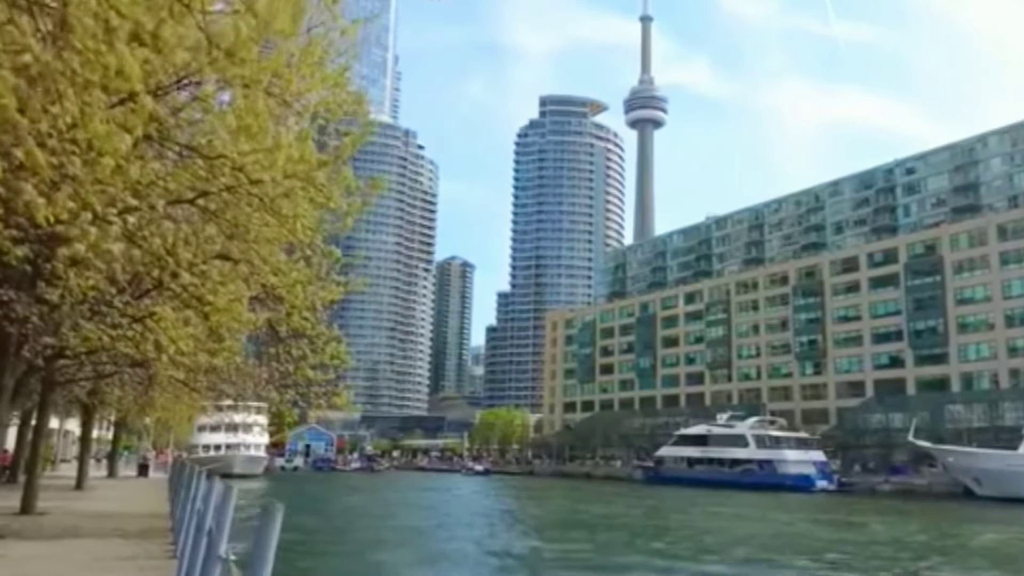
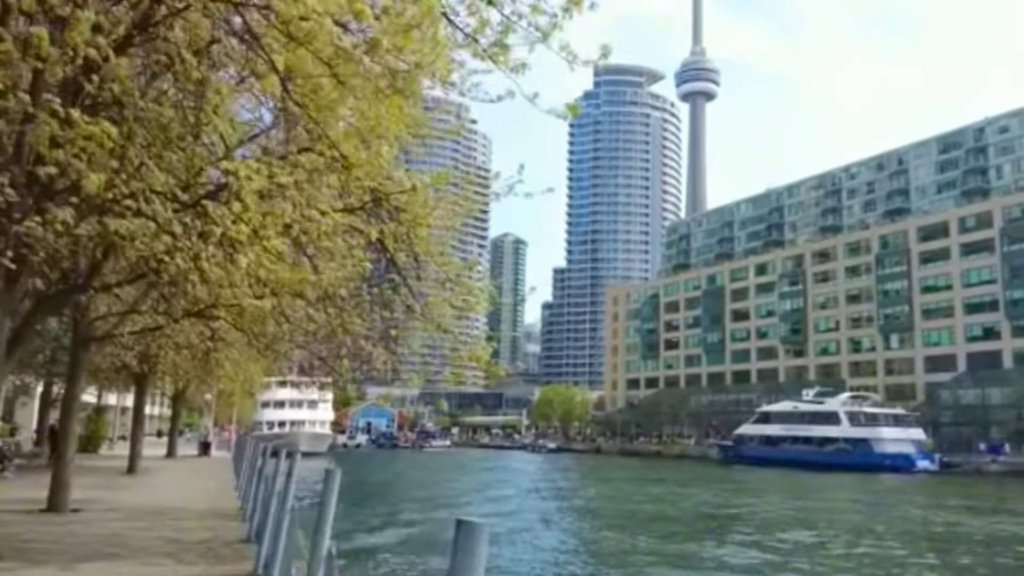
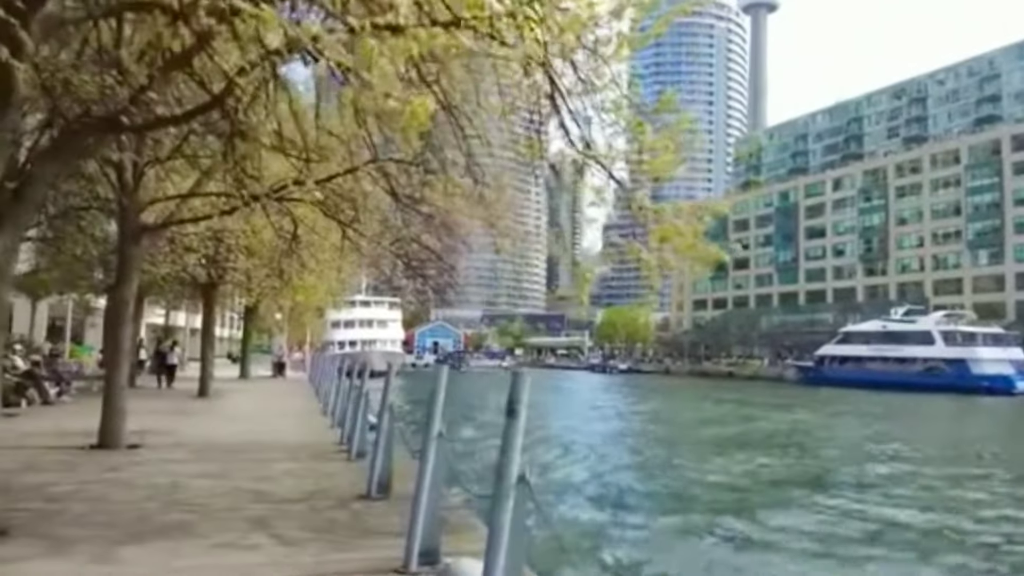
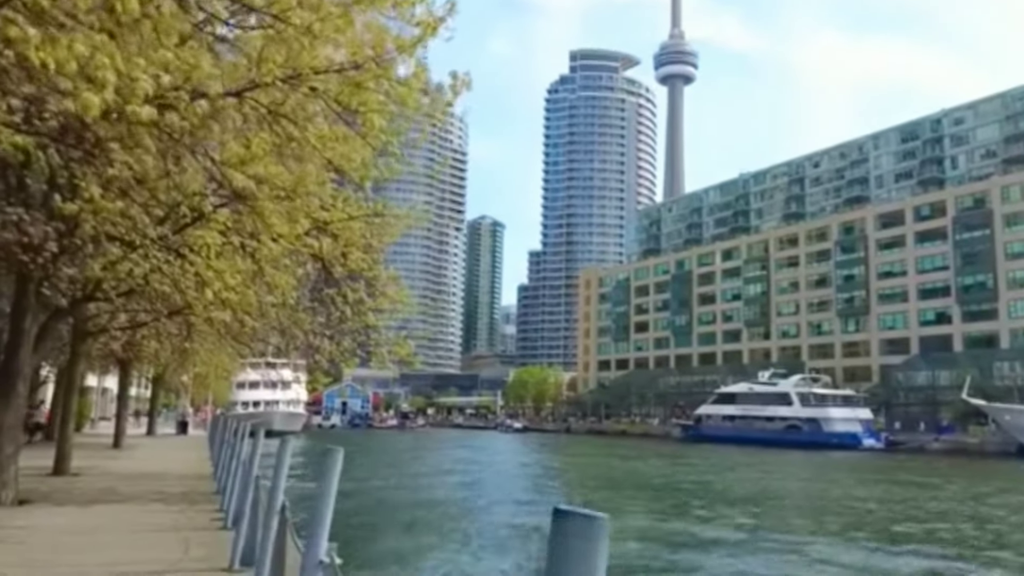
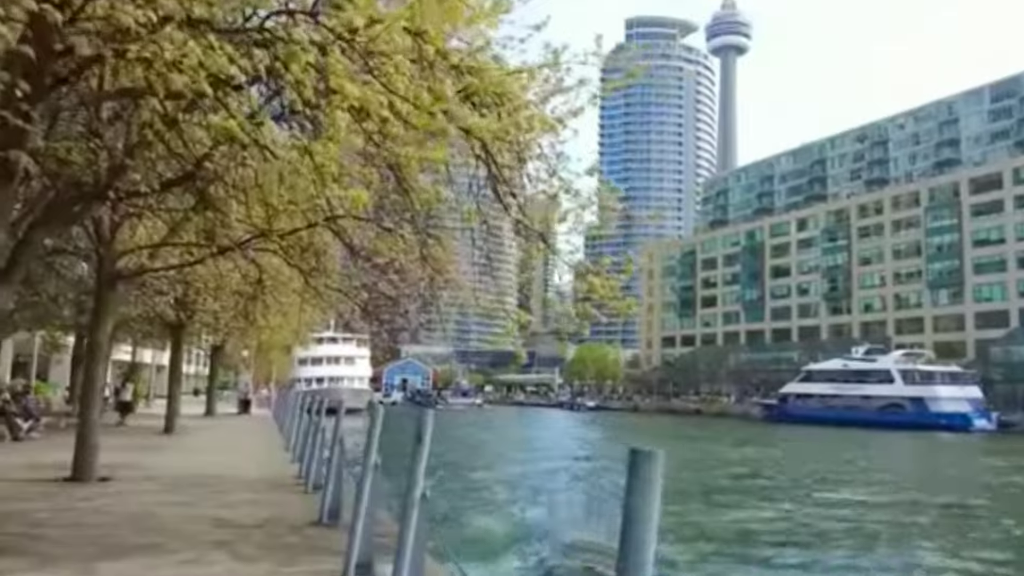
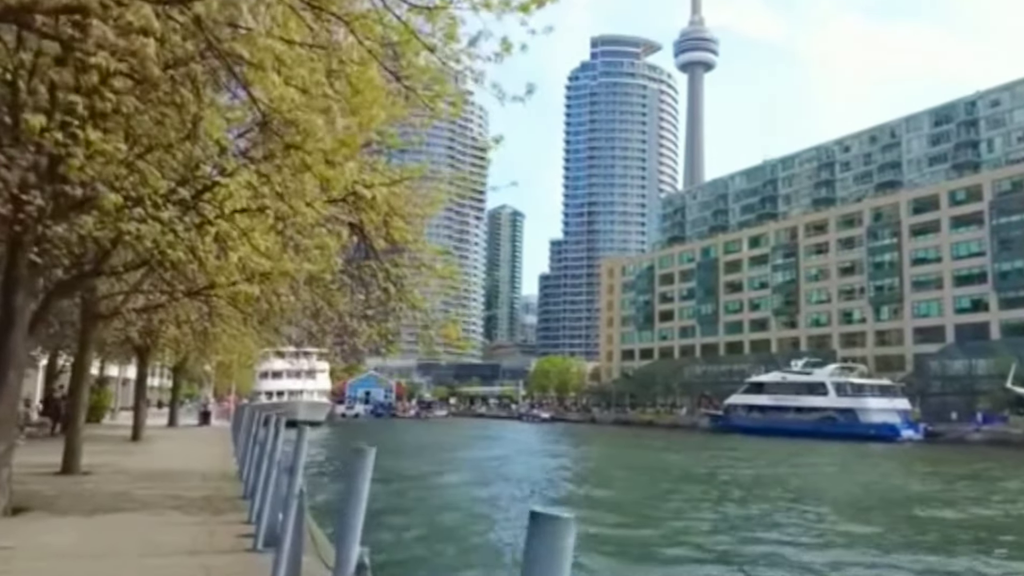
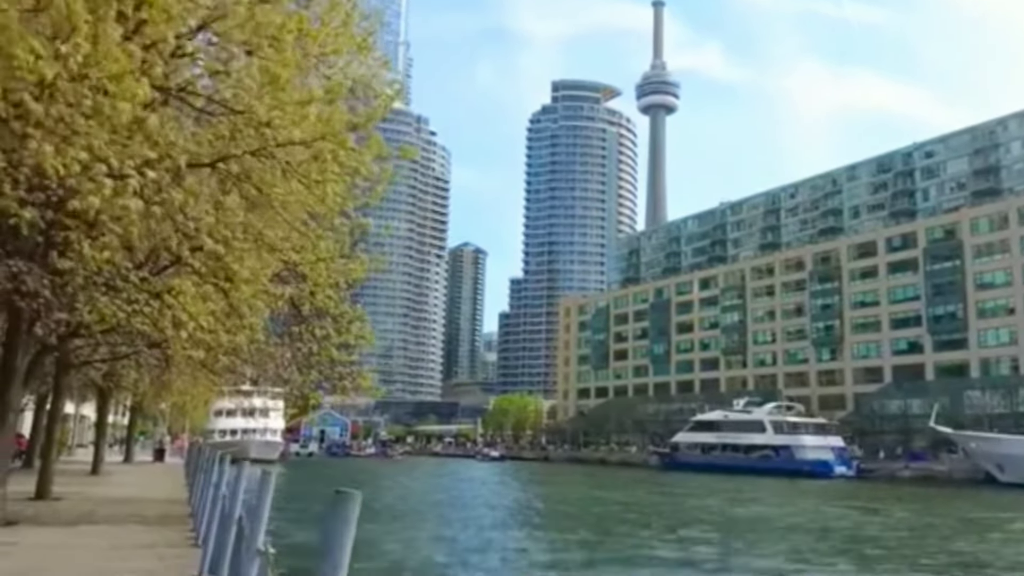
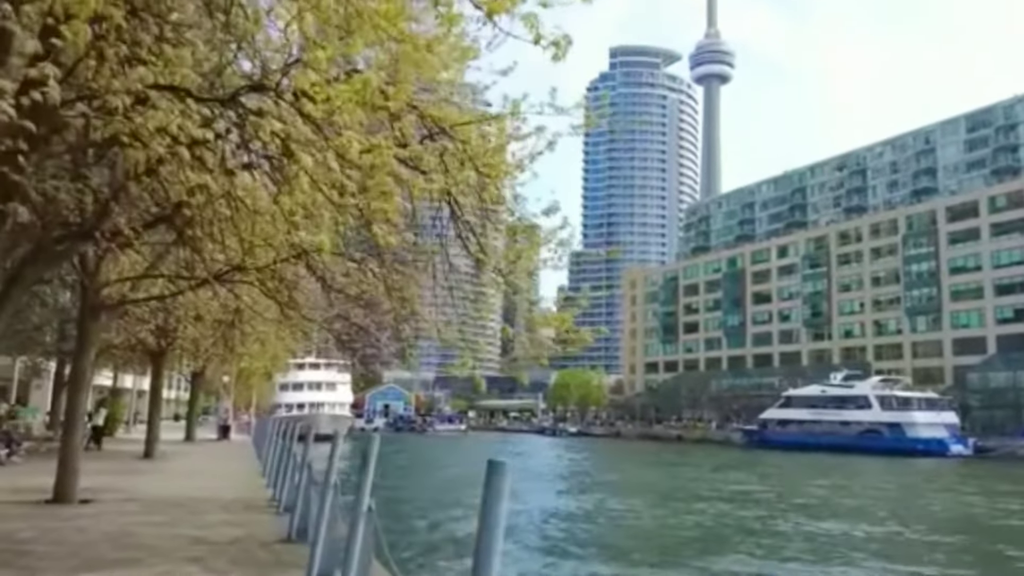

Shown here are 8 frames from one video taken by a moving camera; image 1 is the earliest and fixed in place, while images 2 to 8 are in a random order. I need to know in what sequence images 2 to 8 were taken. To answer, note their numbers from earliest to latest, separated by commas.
7, 4, 6, 2, 8, 5, 3
